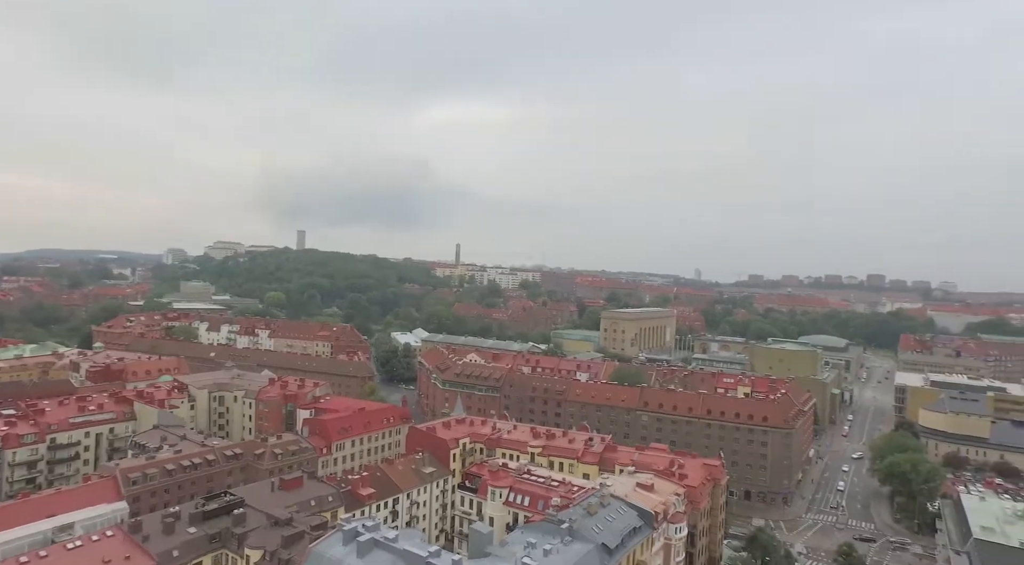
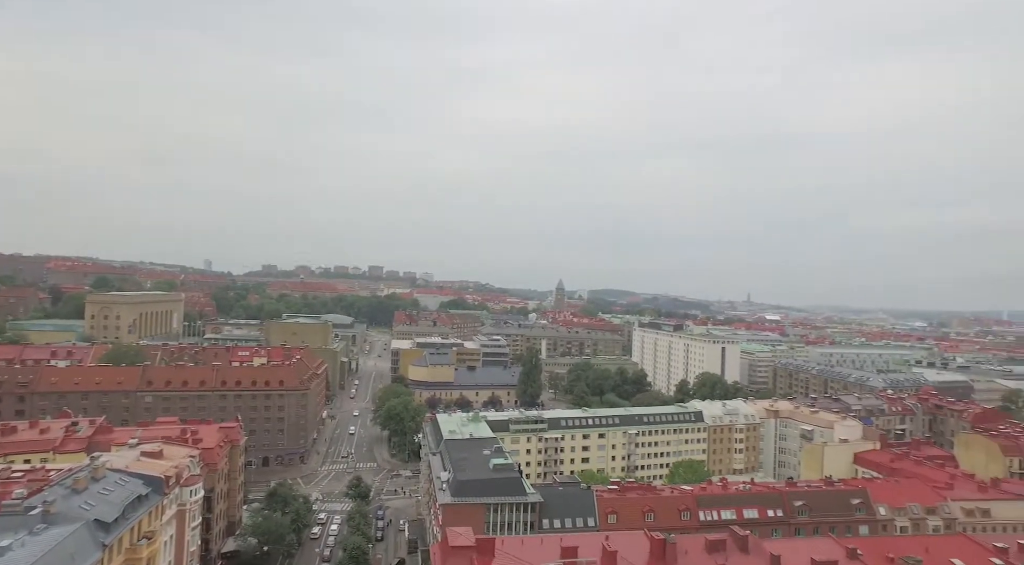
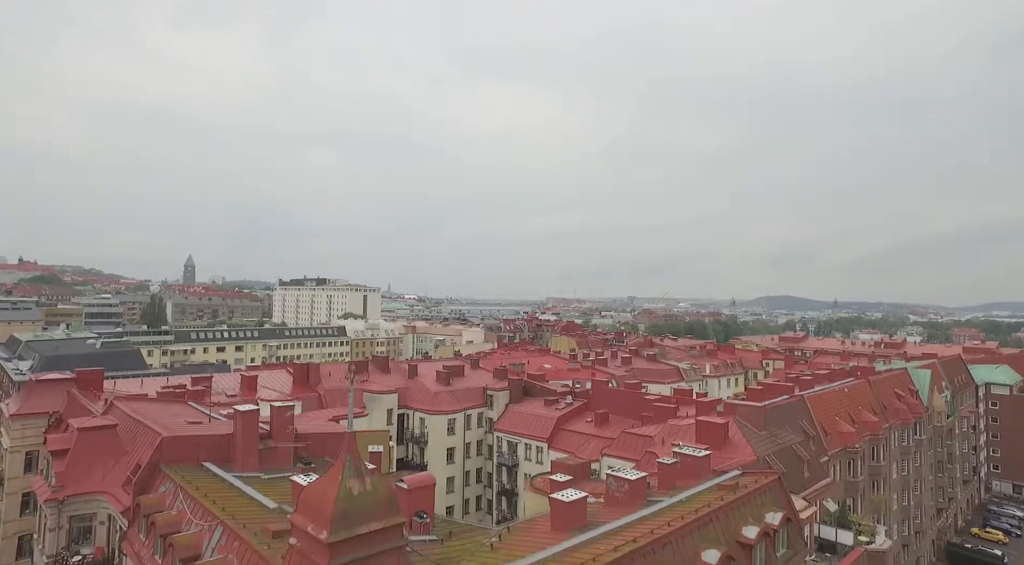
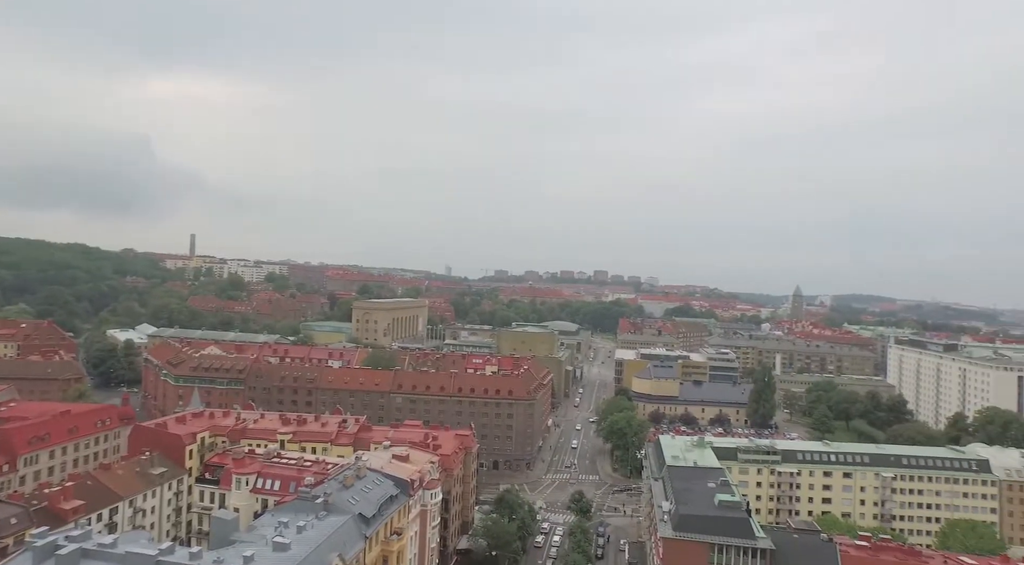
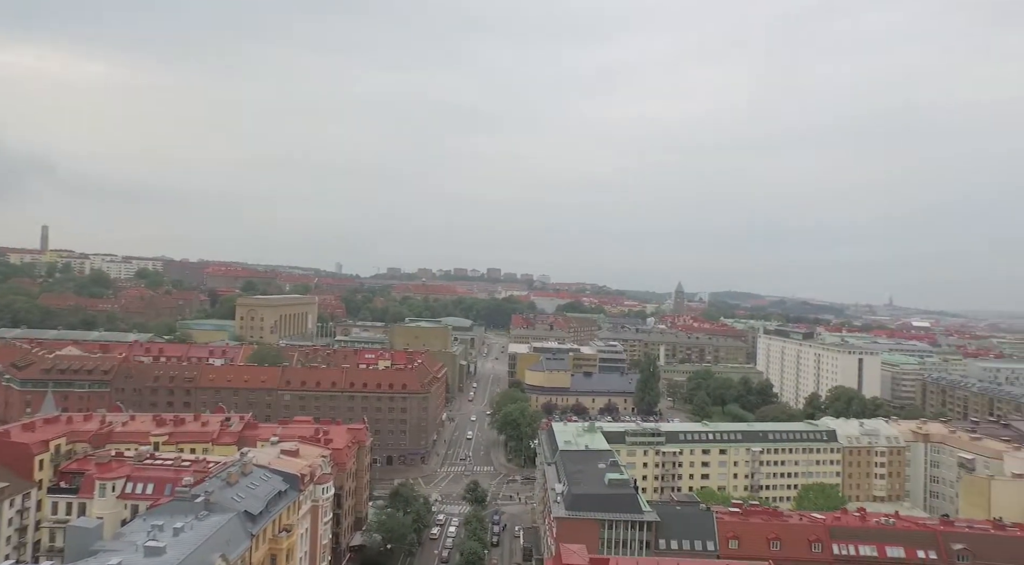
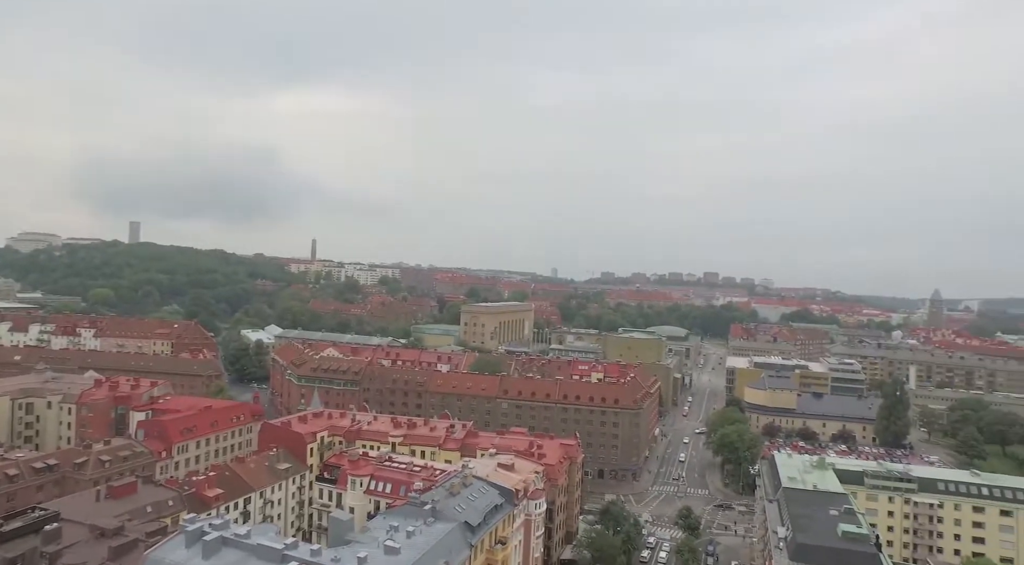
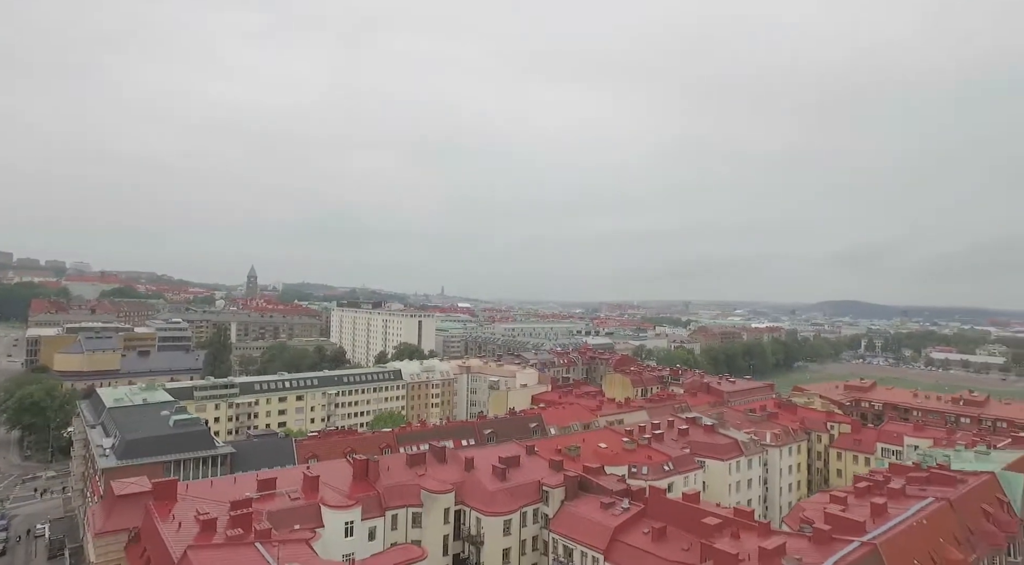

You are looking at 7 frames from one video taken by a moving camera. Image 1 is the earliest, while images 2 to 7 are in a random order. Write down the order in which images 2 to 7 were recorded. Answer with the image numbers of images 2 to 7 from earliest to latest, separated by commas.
6, 4, 5, 2, 7, 3
